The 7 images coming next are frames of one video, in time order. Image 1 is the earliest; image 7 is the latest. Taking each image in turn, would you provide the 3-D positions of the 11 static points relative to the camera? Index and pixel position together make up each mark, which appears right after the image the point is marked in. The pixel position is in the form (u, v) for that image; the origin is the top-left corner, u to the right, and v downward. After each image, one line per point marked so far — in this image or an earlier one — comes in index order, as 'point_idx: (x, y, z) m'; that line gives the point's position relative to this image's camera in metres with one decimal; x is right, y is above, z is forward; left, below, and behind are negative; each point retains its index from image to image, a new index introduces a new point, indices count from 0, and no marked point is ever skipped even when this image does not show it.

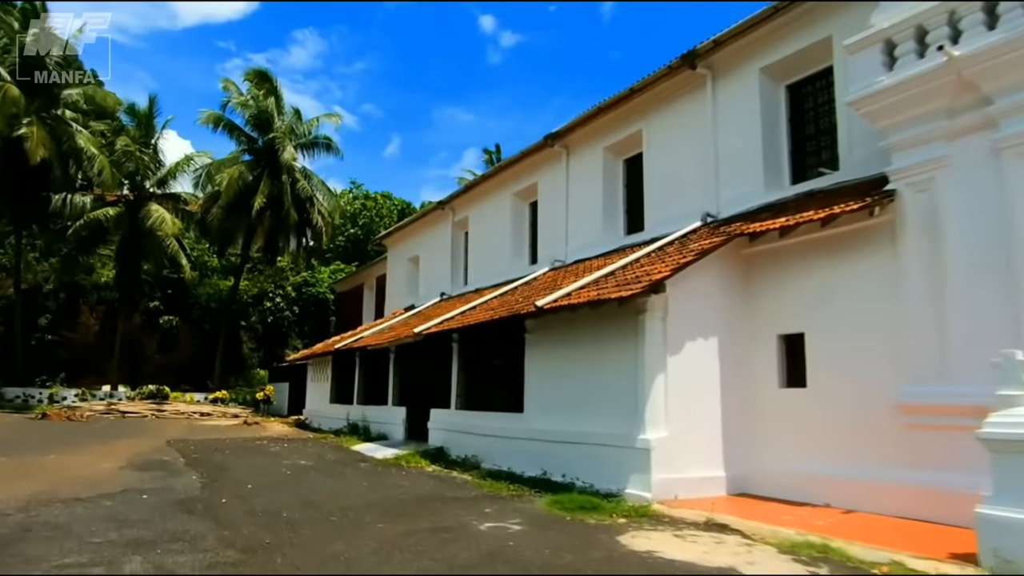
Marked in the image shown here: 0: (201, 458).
0: (-6.1, -3.4, +12.4) m
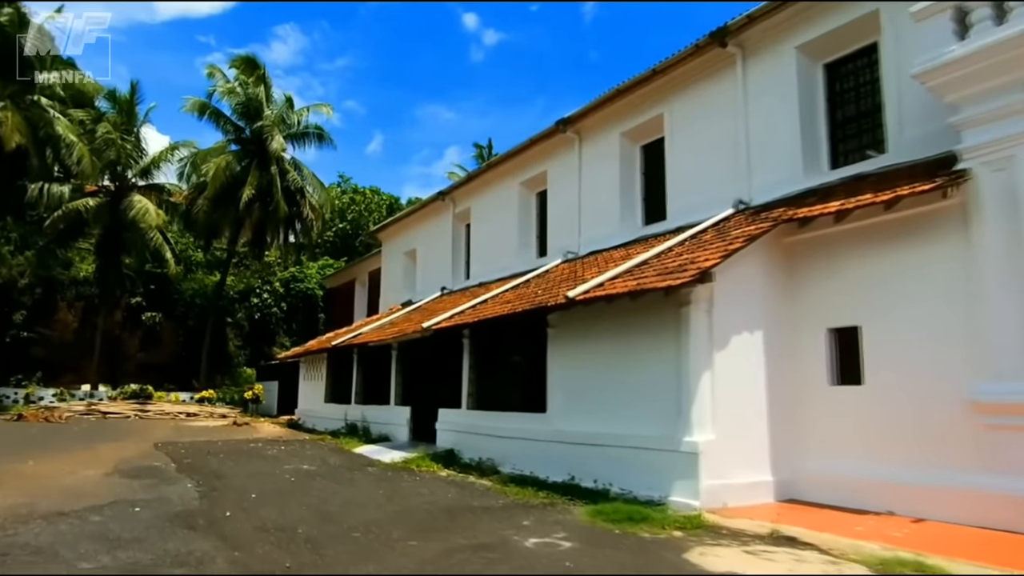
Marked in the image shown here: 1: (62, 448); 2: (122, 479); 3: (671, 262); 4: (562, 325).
0: (-5.8, -3.2, +11.5) m
1: (-9.6, -3.4, +13.4) m
2: (-6.1, -3.0, +9.8) m
3: (+2.2, +0.4, +8.7) m
4: (+0.8, -0.6, +10.0) m
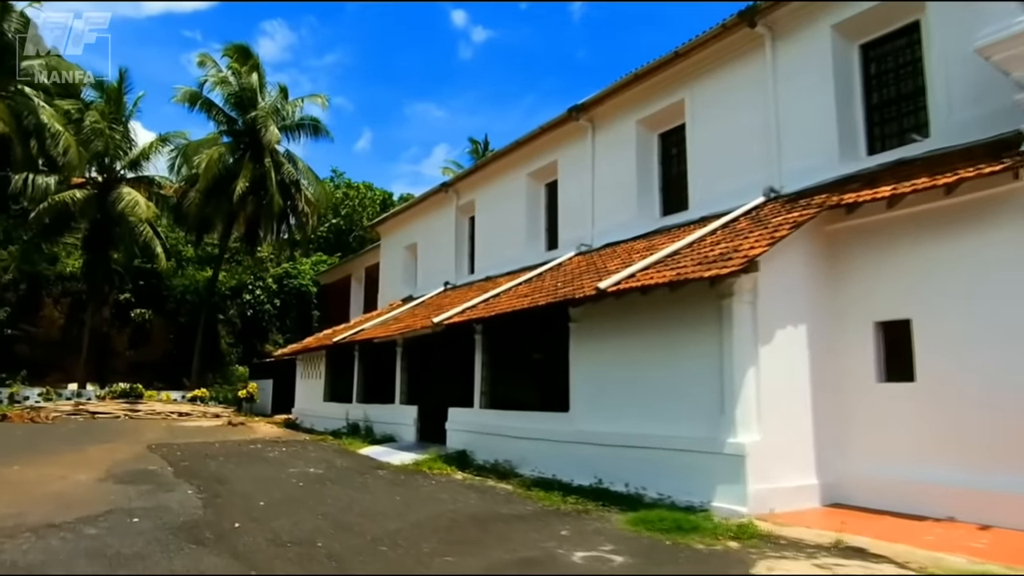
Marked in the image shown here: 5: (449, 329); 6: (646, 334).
0: (-5.5, -3.1, +10.9) m
1: (-9.3, -3.3, +12.6) m
2: (-5.8, -2.9, +9.2) m
3: (+2.5, +0.5, +8.1) m
4: (+1.1, -0.4, +9.5) m
5: (-1.3, -0.8, +12.6) m
6: (+1.8, -0.6, +8.5) m
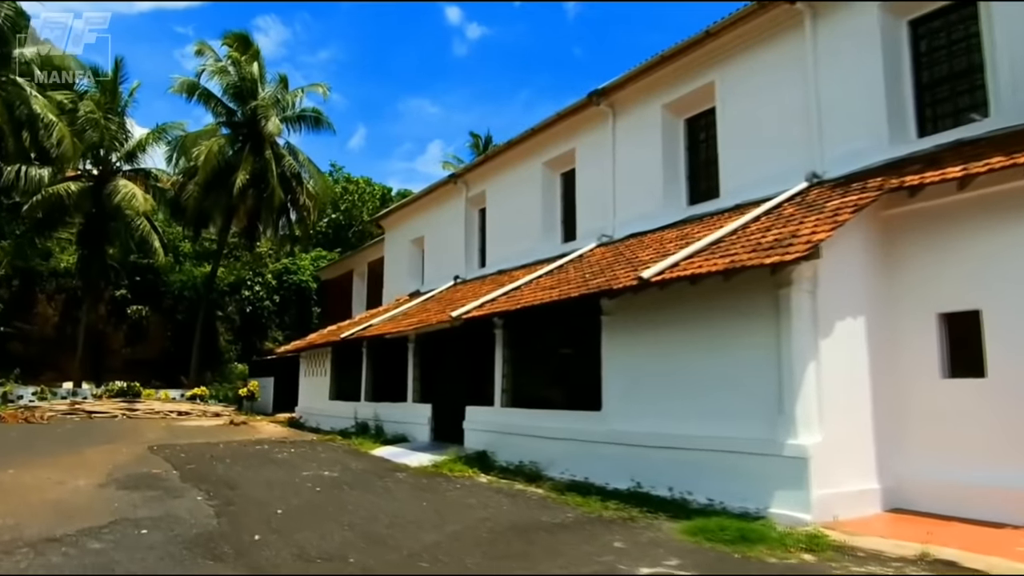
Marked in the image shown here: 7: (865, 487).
0: (-5.1, -3.0, +10.3) m
1: (-8.9, -3.2, +12.0) m
2: (-5.3, -2.8, +8.5) m
3: (+3.0, +0.6, +7.6) m
4: (+1.6, -0.3, +8.9) m
5: (-0.9, -0.7, +12.0) m
6: (+2.2, -0.5, +7.9) m
7: (+4.0, -2.2, +7.0) m
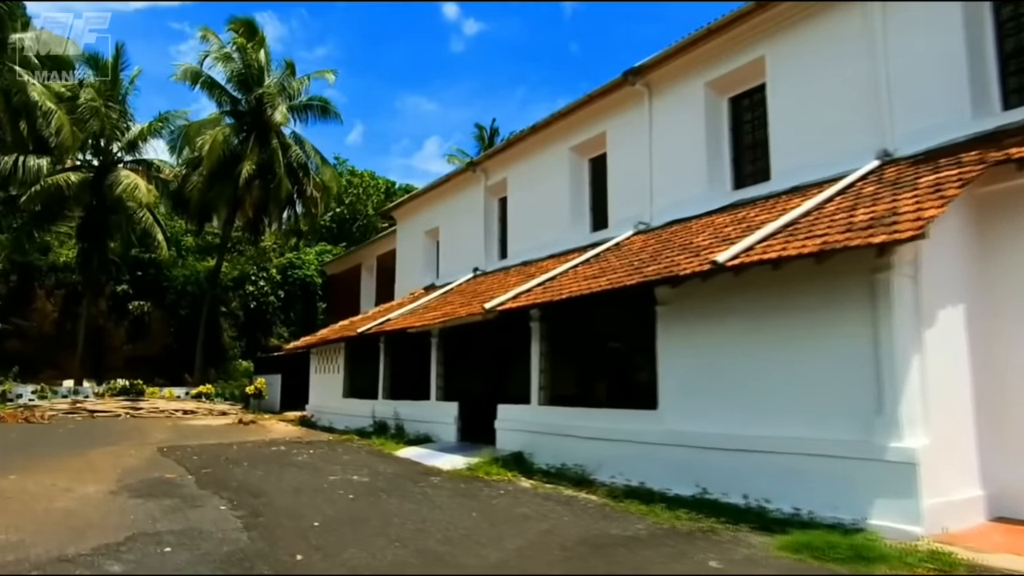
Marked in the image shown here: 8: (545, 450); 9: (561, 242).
0: (-4.5, -2.8, +9.5) m
1: (-8.3, -3.0, +11.2) m
2: (-4.7, -2.6, +7.8) m
3: (+3.6, +0.8, +6.8) m
4: (+2.2, -0.2, +8.1) m
5: (-0.2, -0.5, +11.3) m
6: (+2.9, -0.3, +7.1) m
7: (+4.6, -2.1, +6.3) m
8: (+0.5, -2.6, +10.1) m
9: (+1.2, +1.1, +14.9) m
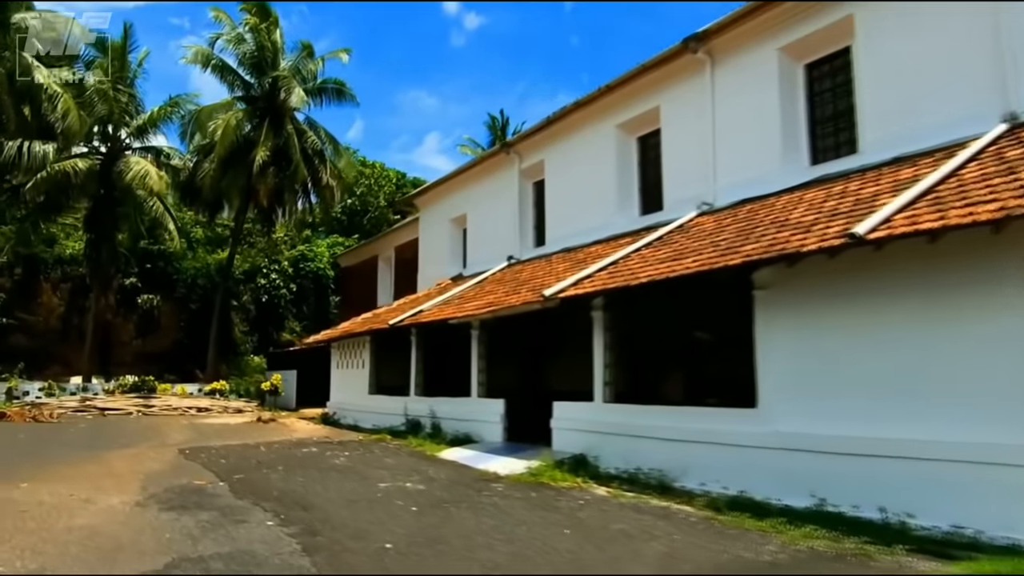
0: (-3.5, -2.6, +8.5) m
1: (-7.3, -2.8, +10.2) m
2: (-3.8, -2.4, +6.8) m
3: (+4.5, +1.0, +5.8) m
4: (+3.1, +0.1, +7.1) m
5: (+0.7, -0.3, +10.3) m
6: (+3.8, -0.1, +6.1) m
7: (+5.5, -1.9, +5.3) m
8: (+1.5, -2.4, +9.1) m
9: (+2.1, +1.4, +13.8) m
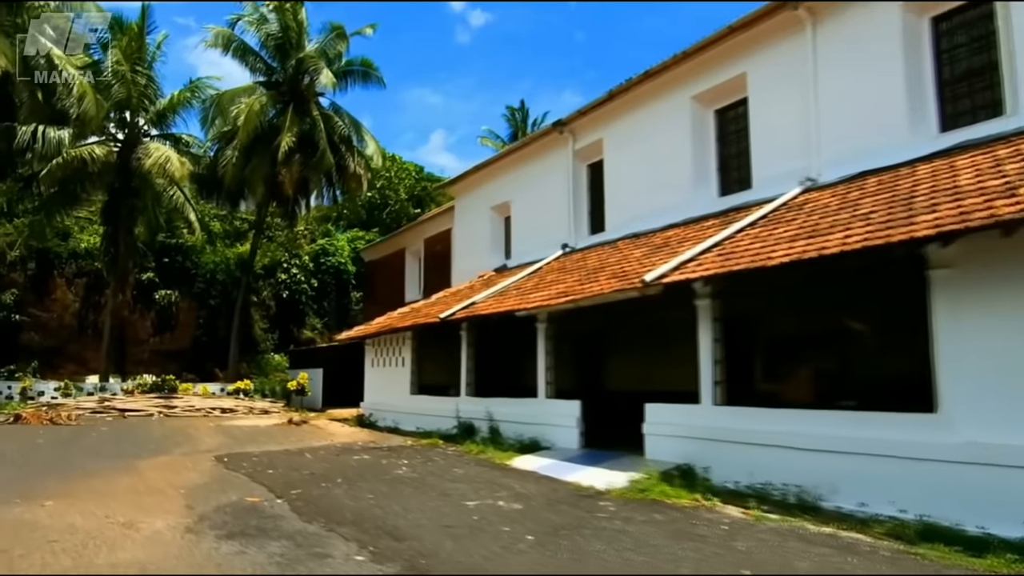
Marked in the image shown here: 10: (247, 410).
0: (-2.3, -2.4, +7.3) m
1: (-6.1, -2.6, +9.0) m
2: (-2.5, -2.2, +5.5) m
3: (+5.7, +1.2, +4.5) m
4: (+4.3, +0.3, +5.8) m
5: (+2.0, -0.1, +9.0) m
6: (+5.0, +0.1, +4.8) m
7: (+6.7, -1.7, +3.9) m
8: (+2.7, -2.2, +7.8) m
9: (+3.4, +1.6, +12.5) m
10: (-8.1, -3.7, +19.3) m
